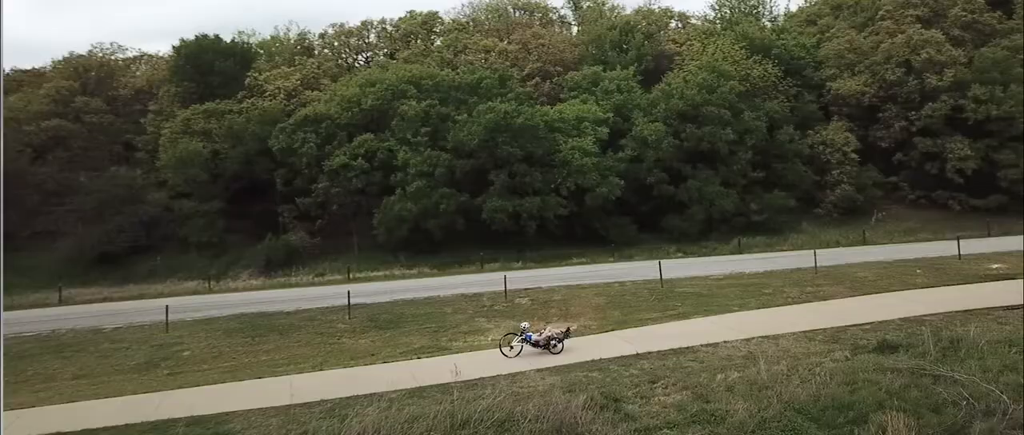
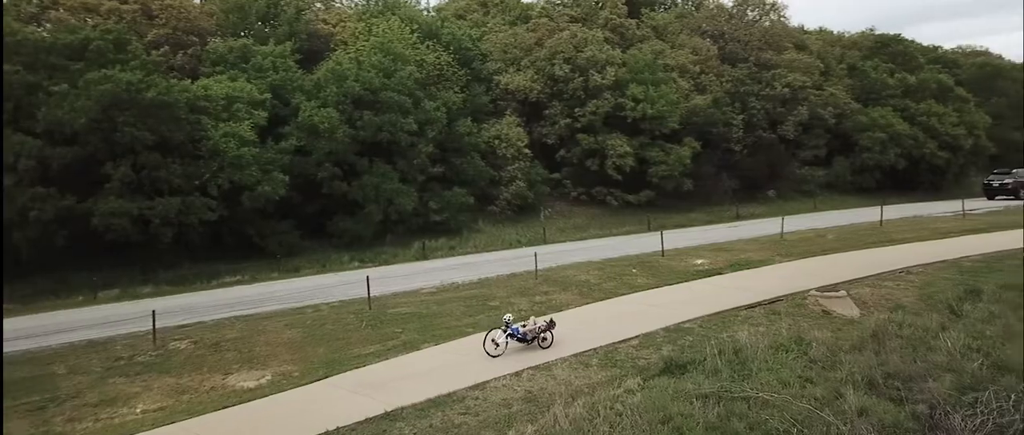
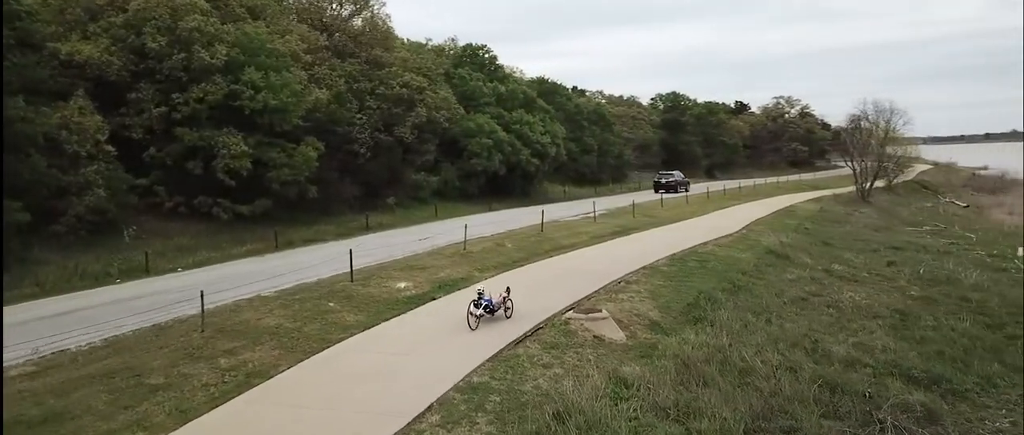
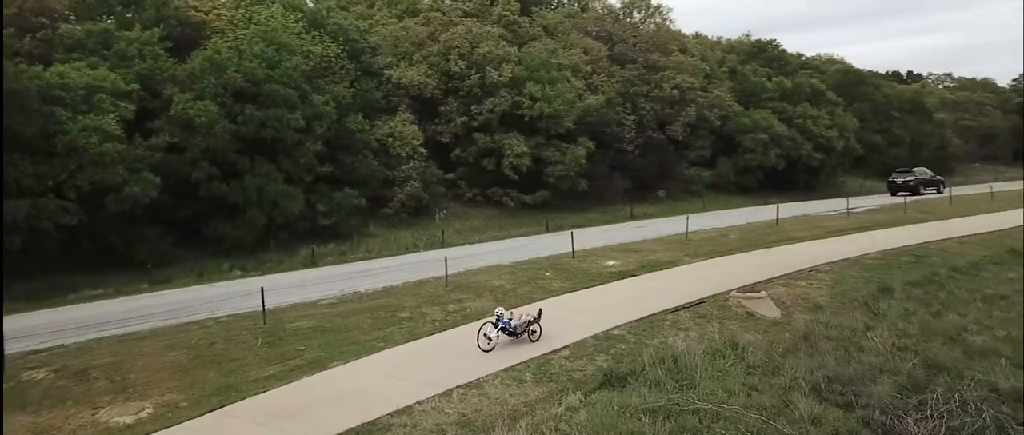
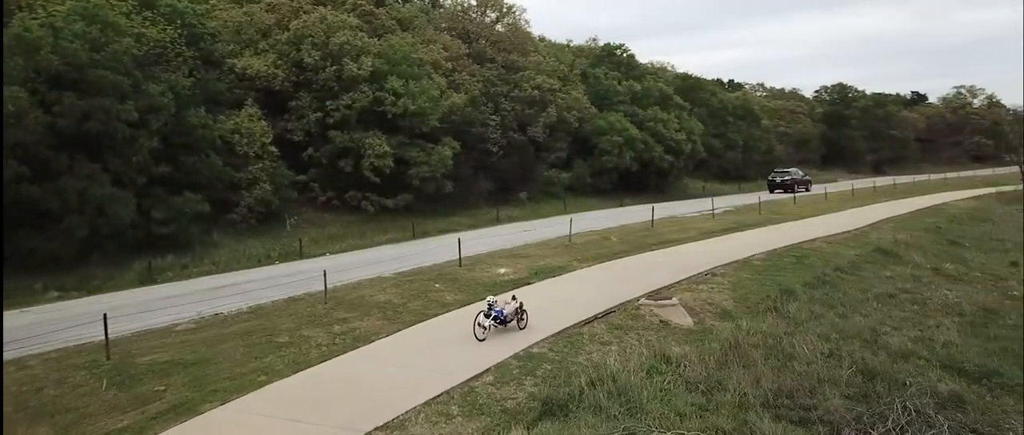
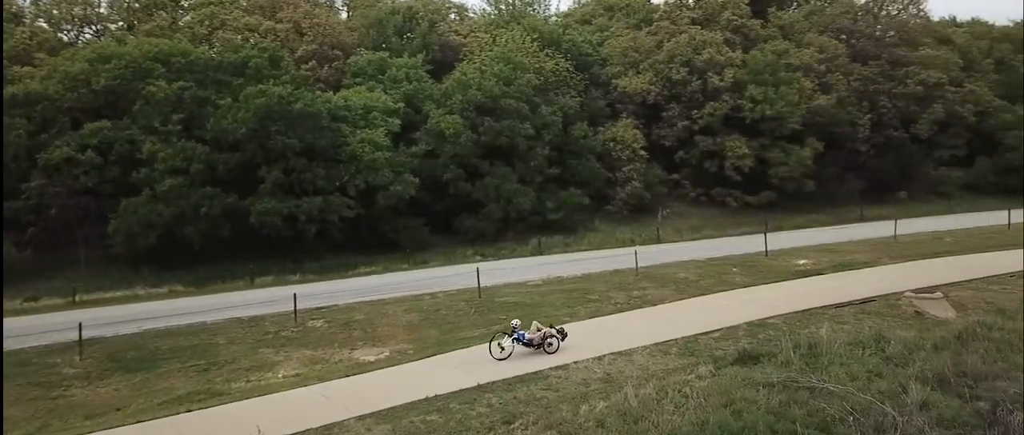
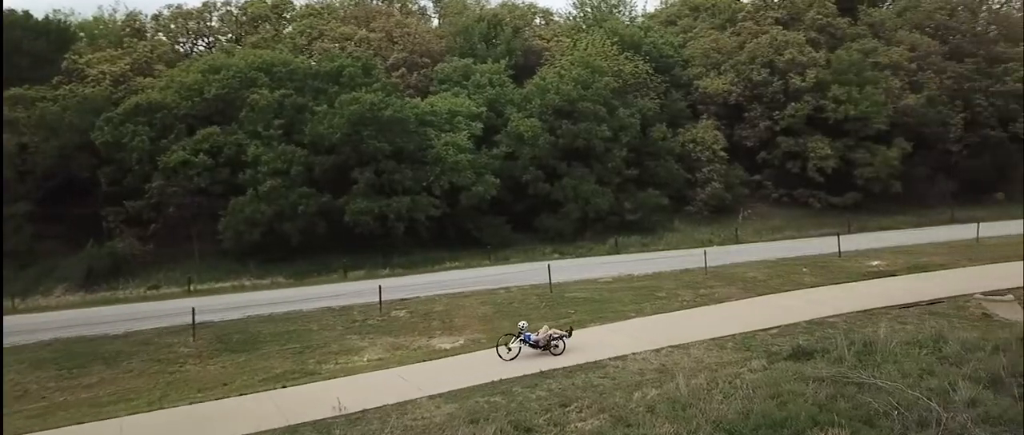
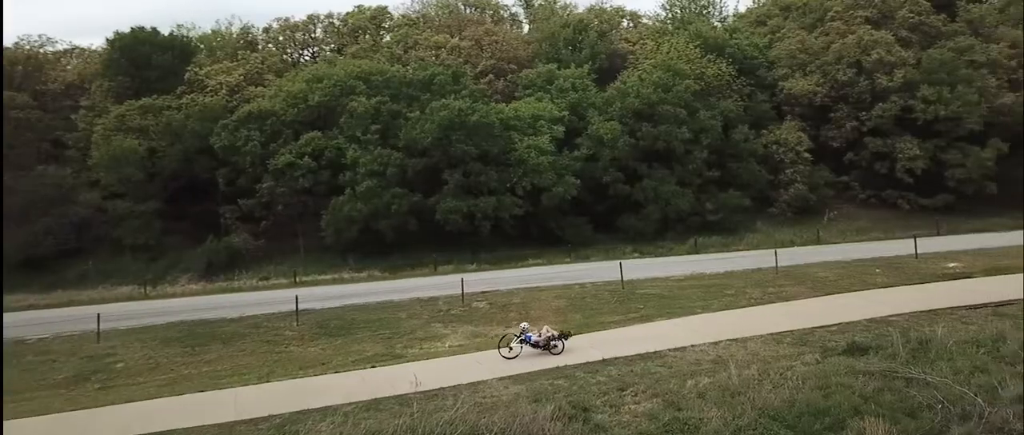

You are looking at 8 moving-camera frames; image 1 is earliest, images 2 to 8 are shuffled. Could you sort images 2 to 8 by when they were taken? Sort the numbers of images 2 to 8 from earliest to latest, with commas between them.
8, 7, 6, 2, 4, 5, 3
